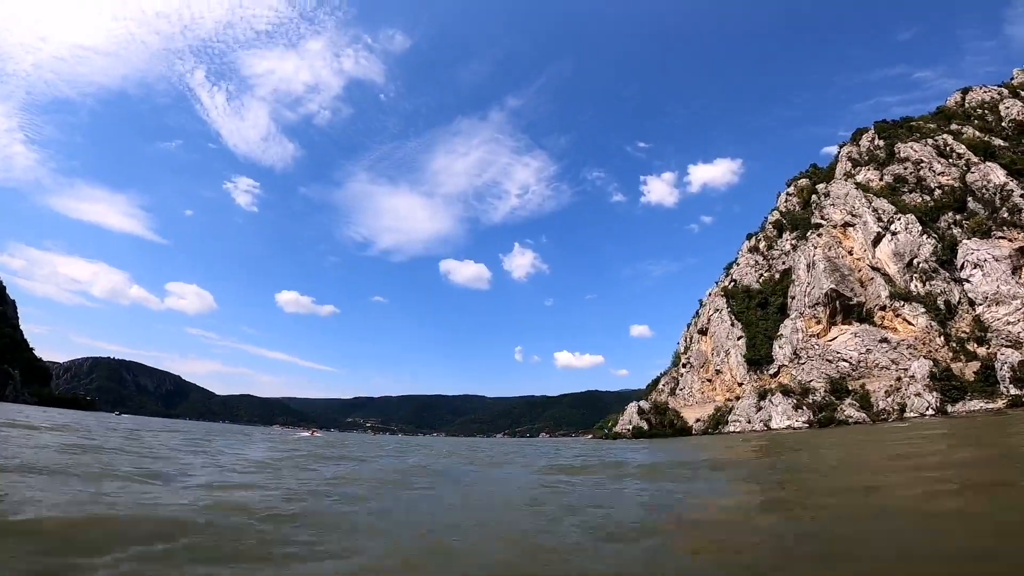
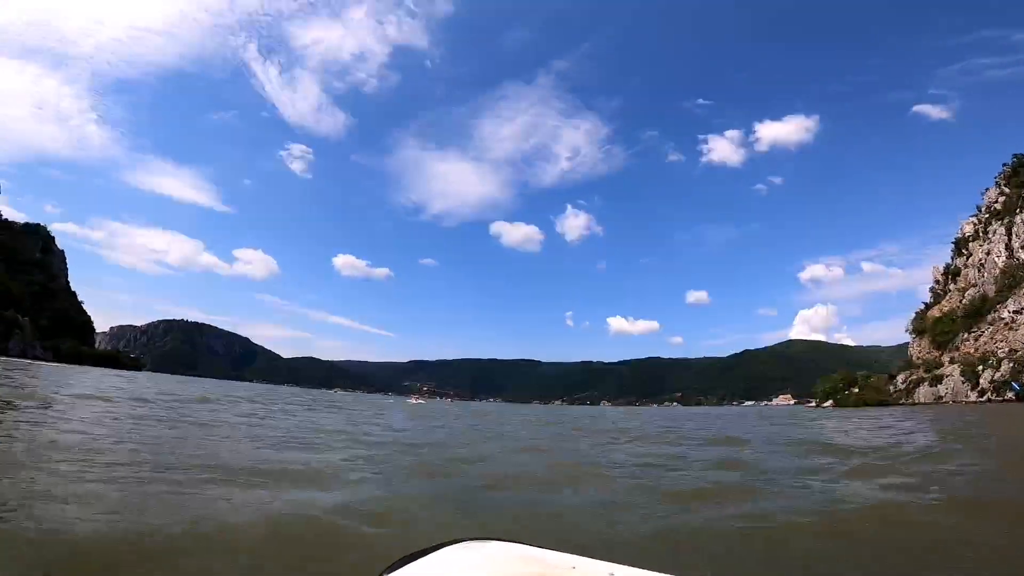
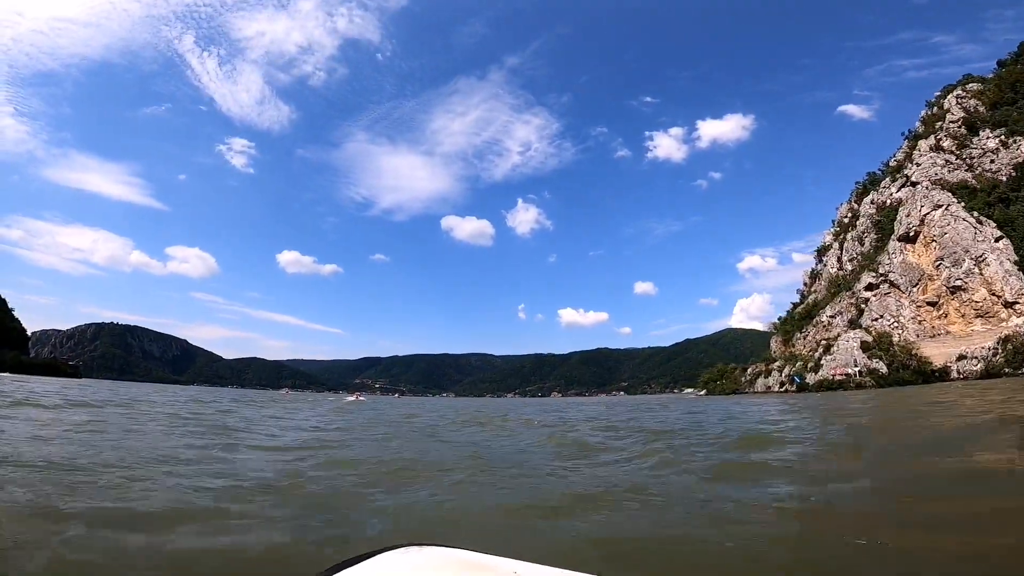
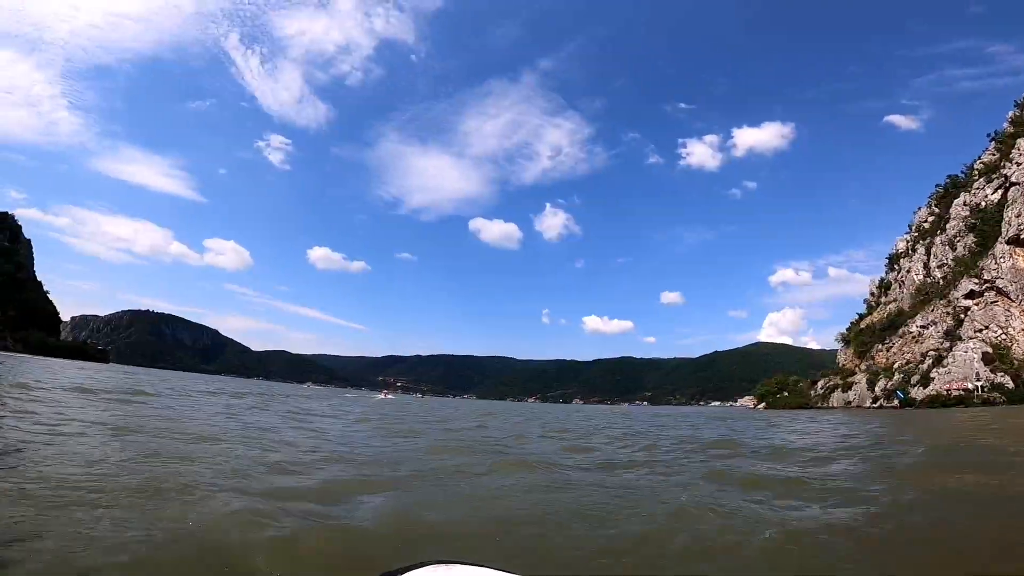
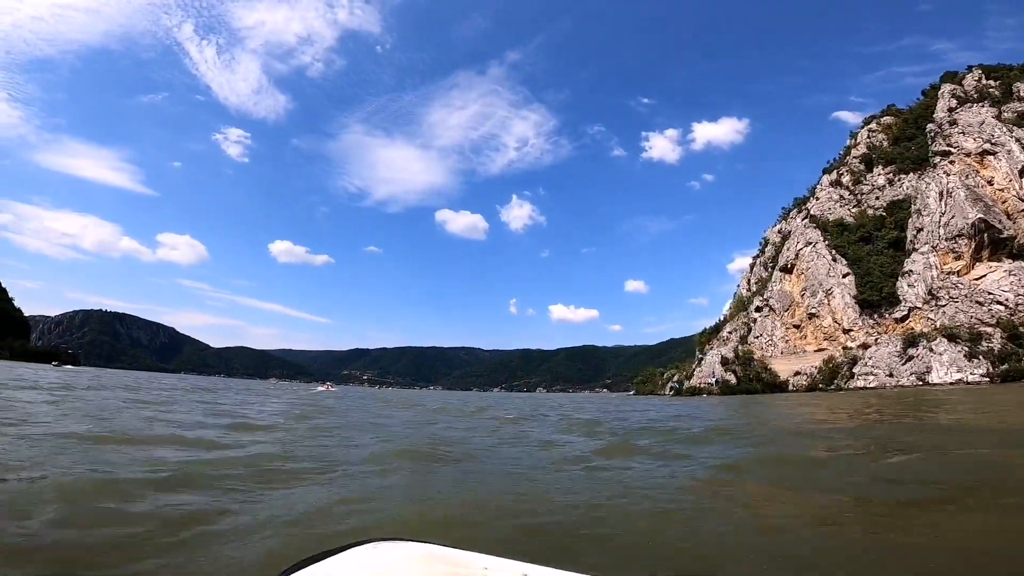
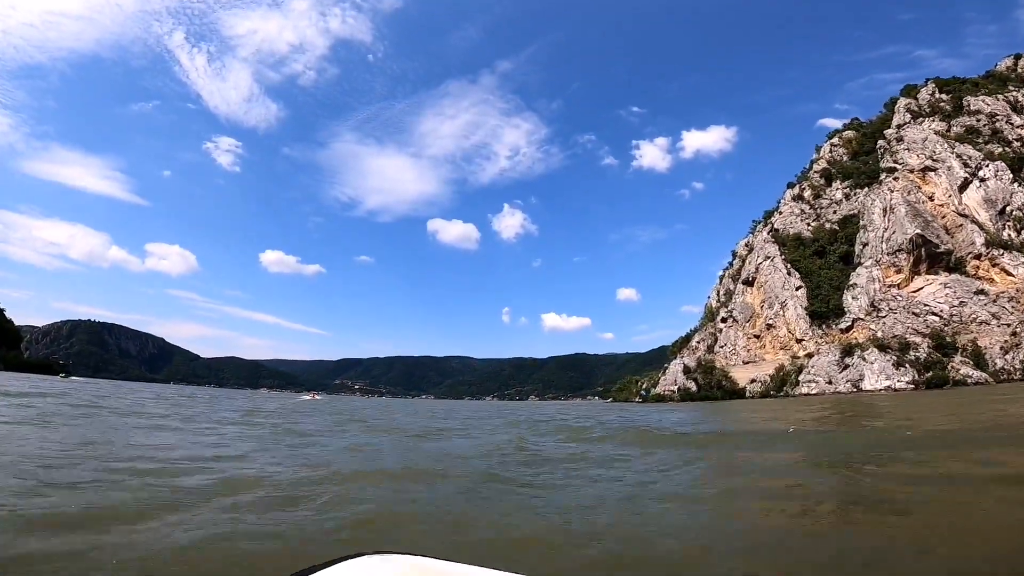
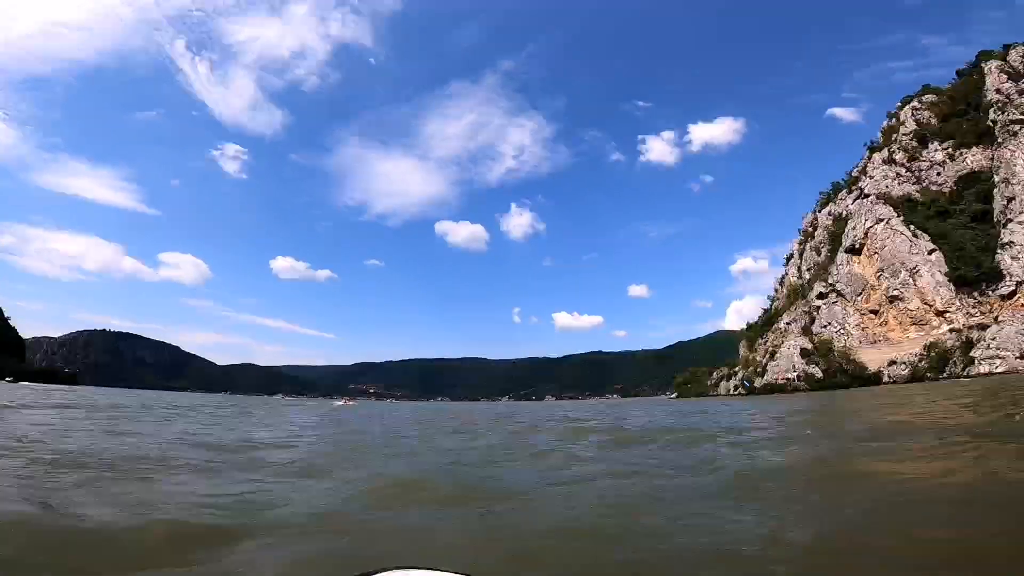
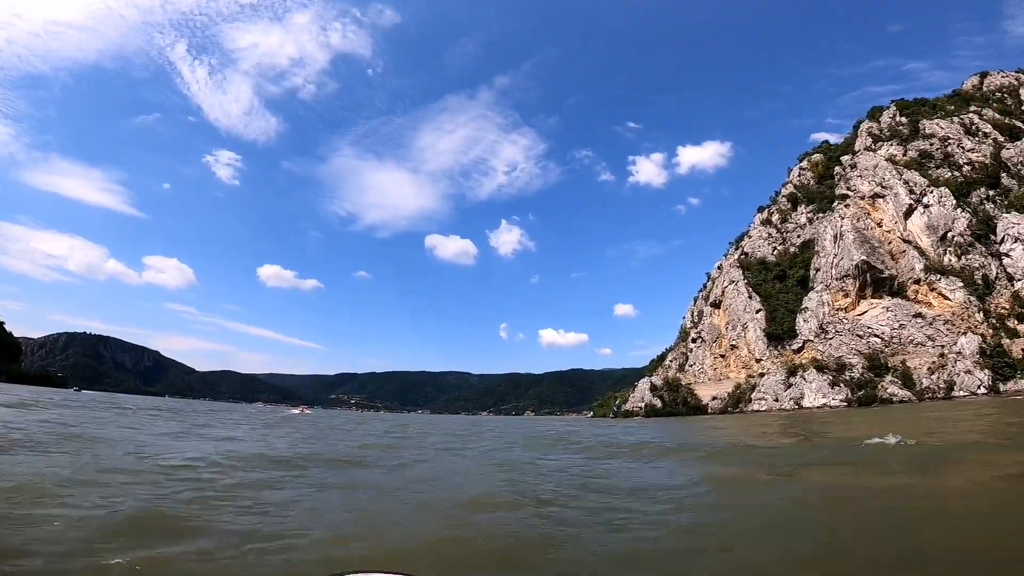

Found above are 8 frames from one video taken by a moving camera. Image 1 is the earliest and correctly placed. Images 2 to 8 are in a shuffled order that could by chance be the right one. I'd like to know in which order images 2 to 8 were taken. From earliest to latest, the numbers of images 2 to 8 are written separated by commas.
8, 6, 5, 7, 3, 4, 2
